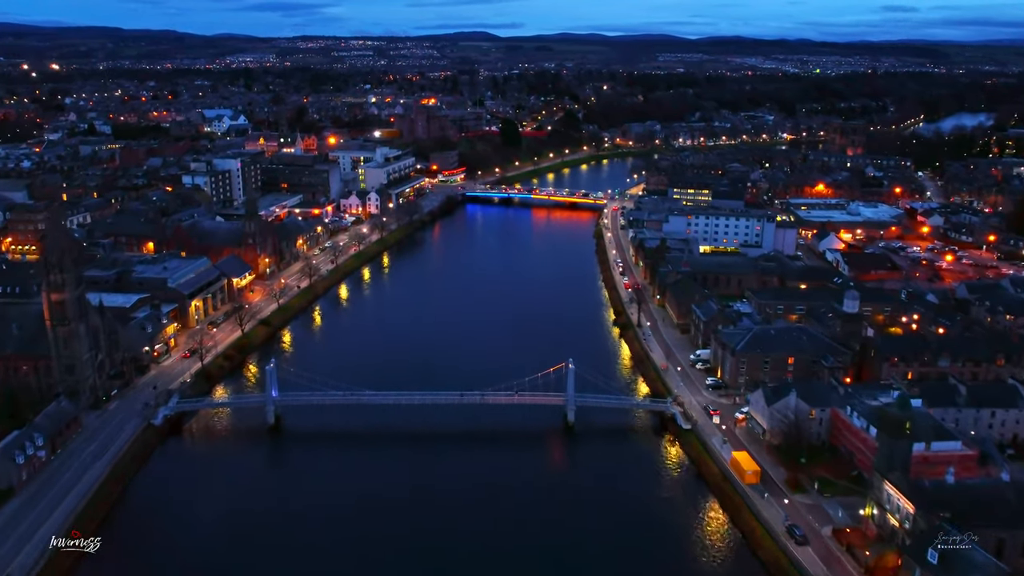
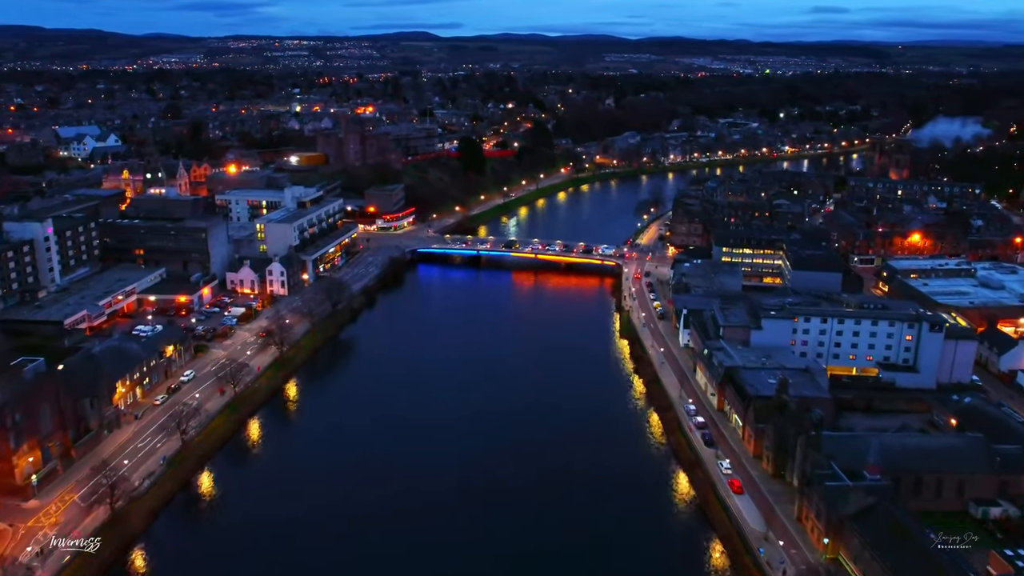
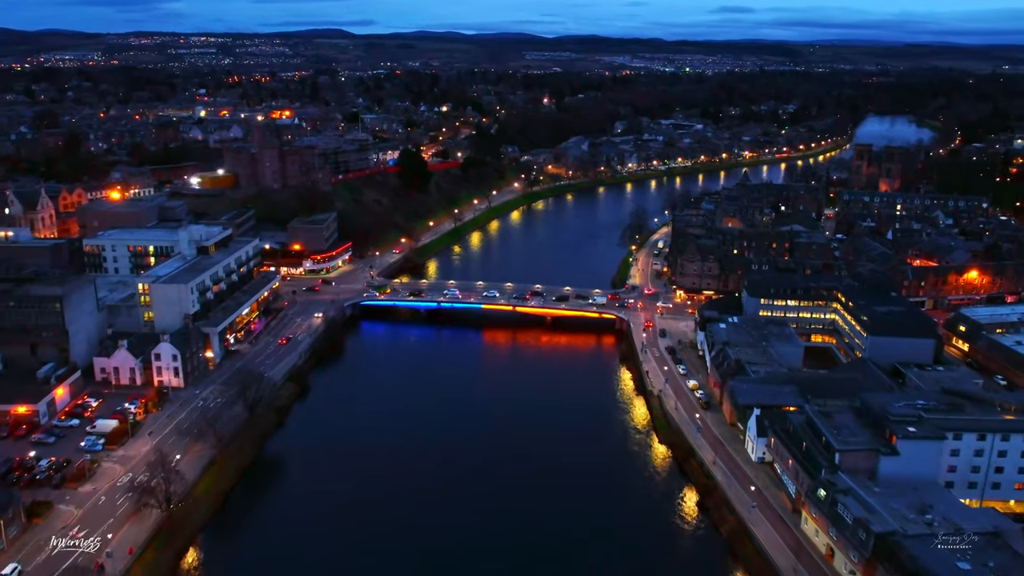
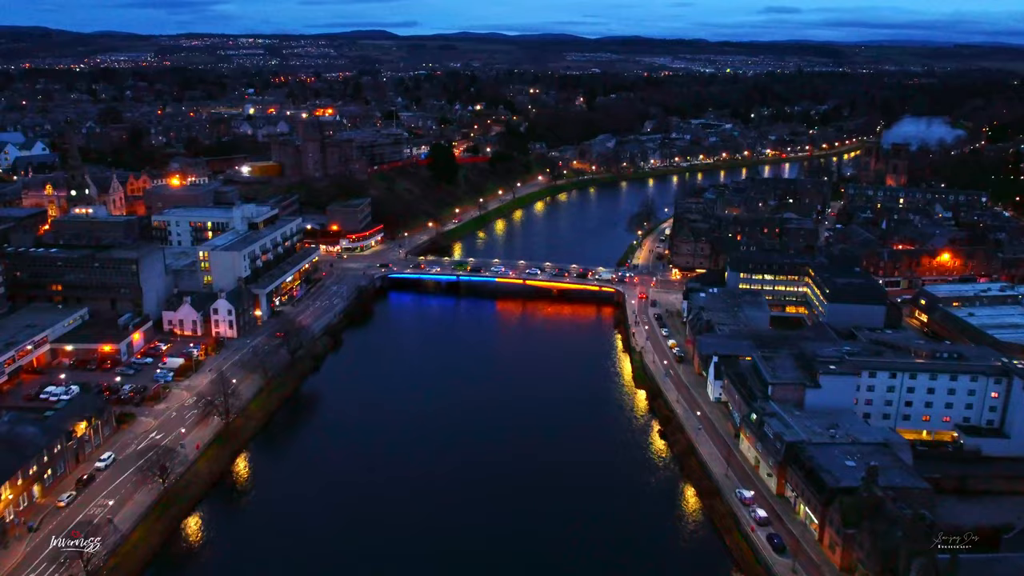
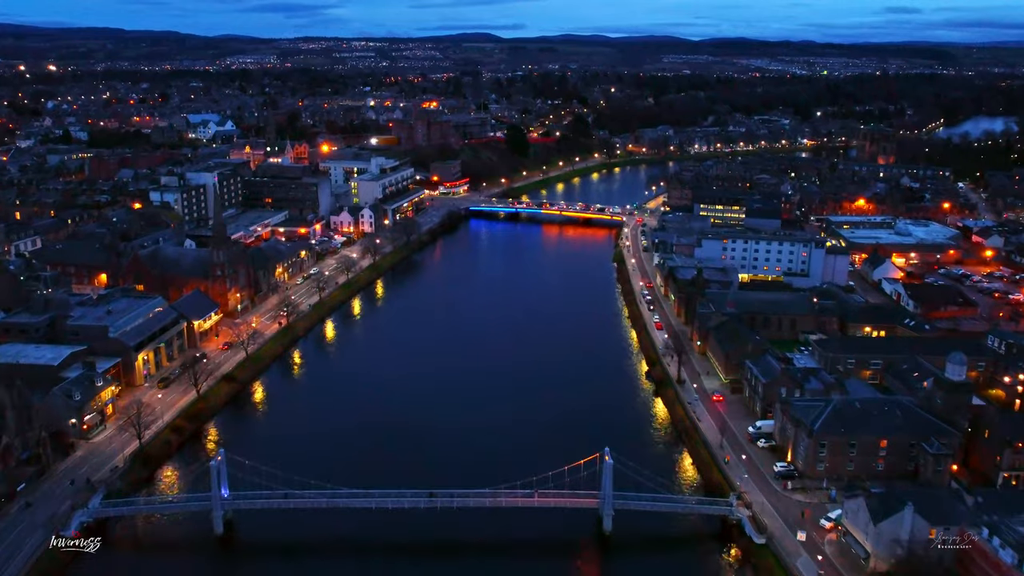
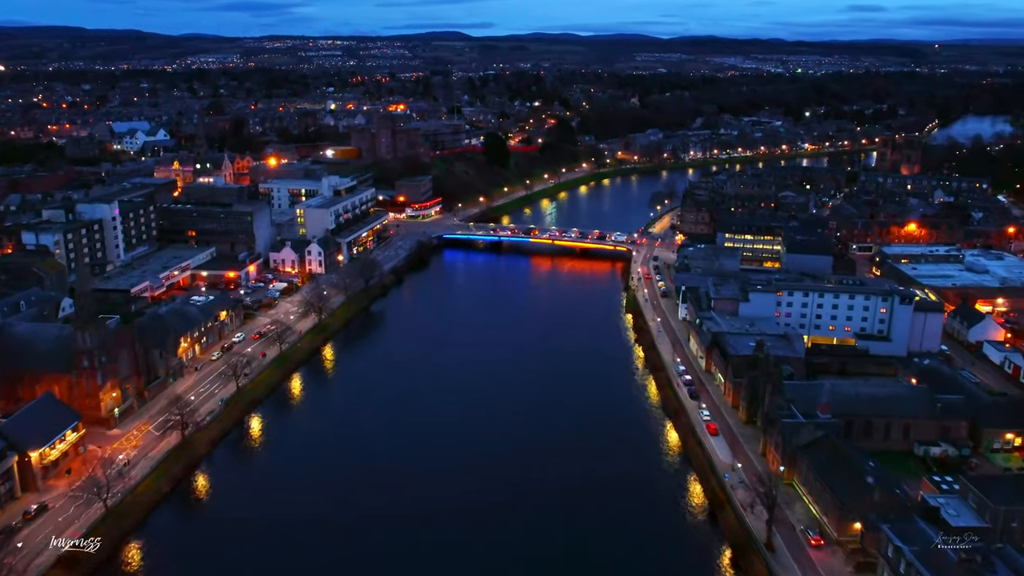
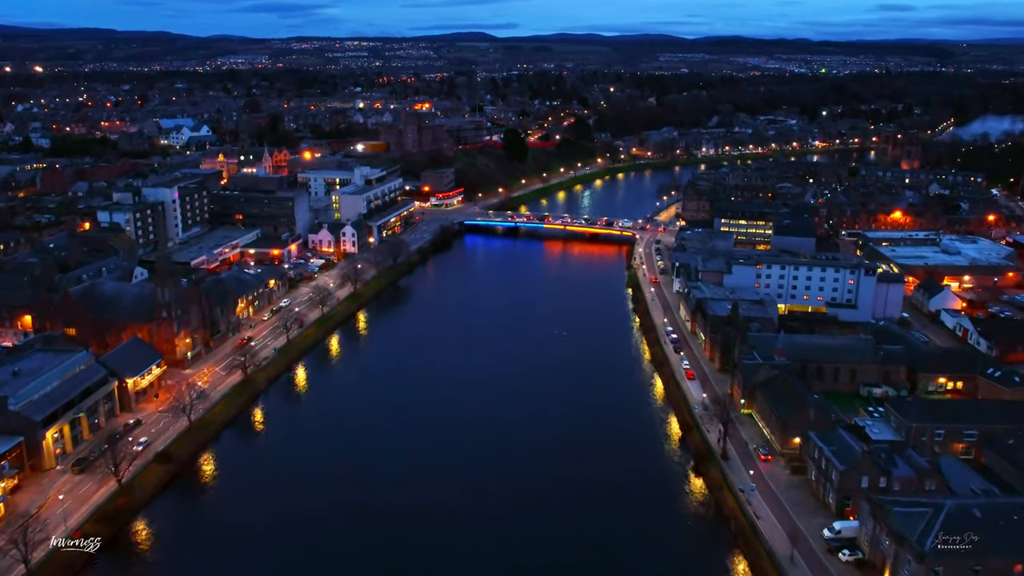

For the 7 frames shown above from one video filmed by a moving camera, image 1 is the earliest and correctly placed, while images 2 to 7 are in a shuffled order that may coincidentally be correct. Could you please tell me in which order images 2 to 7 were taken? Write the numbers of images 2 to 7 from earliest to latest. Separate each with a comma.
5, 7, 6, 2, 4, 3
